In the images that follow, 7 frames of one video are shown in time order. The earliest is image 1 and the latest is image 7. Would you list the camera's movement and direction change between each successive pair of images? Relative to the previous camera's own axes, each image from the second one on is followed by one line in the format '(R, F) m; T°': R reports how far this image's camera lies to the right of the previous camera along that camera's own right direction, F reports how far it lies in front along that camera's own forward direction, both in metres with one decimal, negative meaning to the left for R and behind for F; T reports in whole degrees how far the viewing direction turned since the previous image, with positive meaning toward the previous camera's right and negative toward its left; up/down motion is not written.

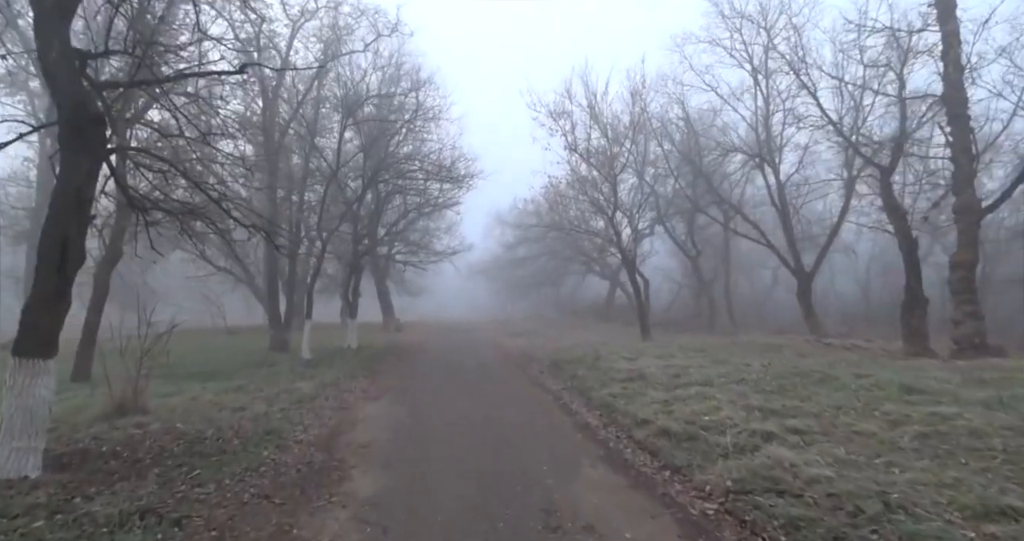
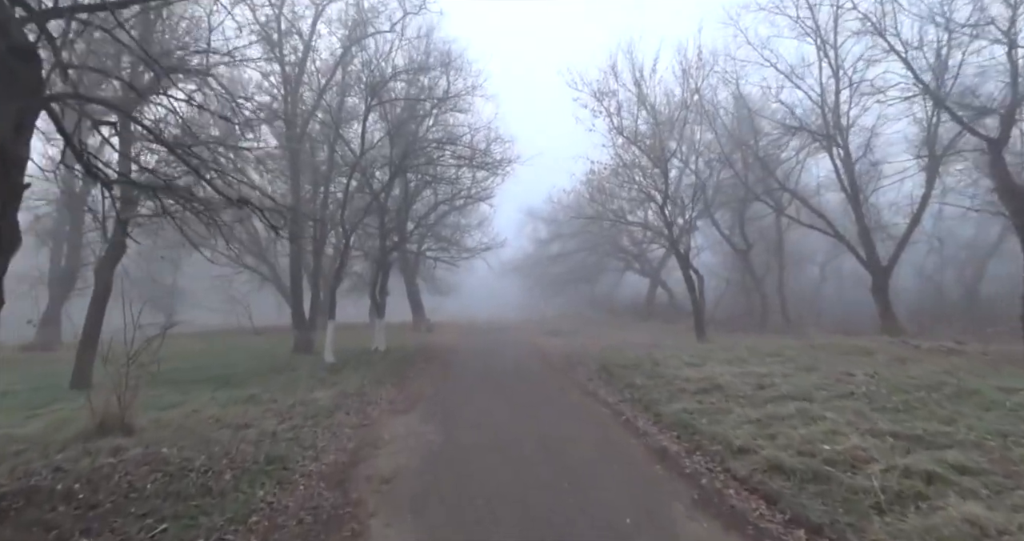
(-0.4, +1.9) m; -3°
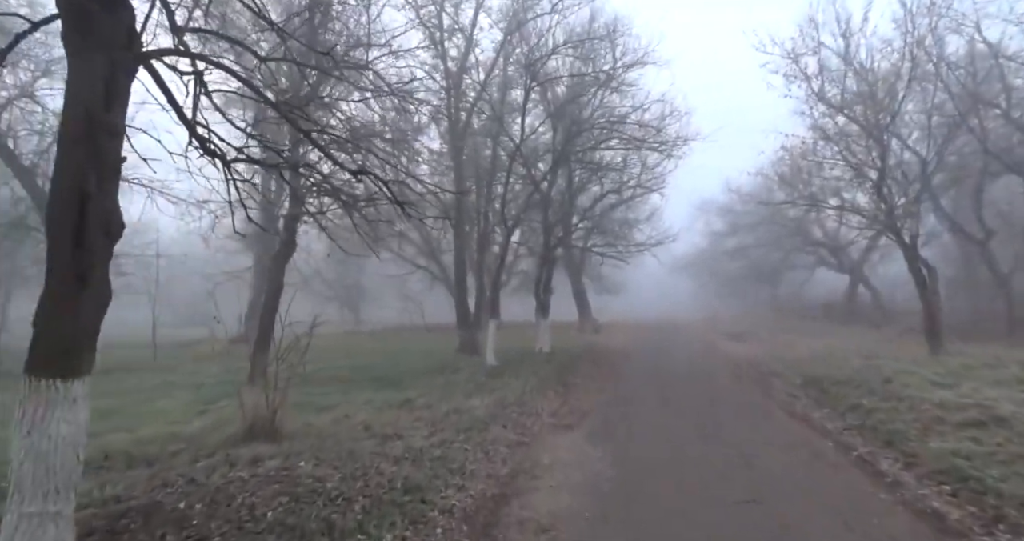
(-0.2, +1.7) m; -16°
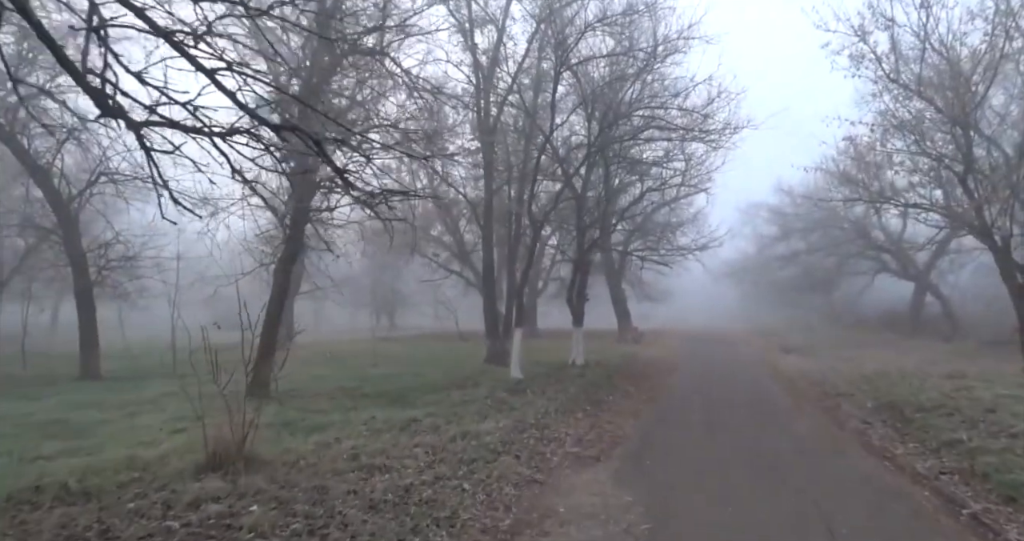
(+0.4, +1.5) m; -4°
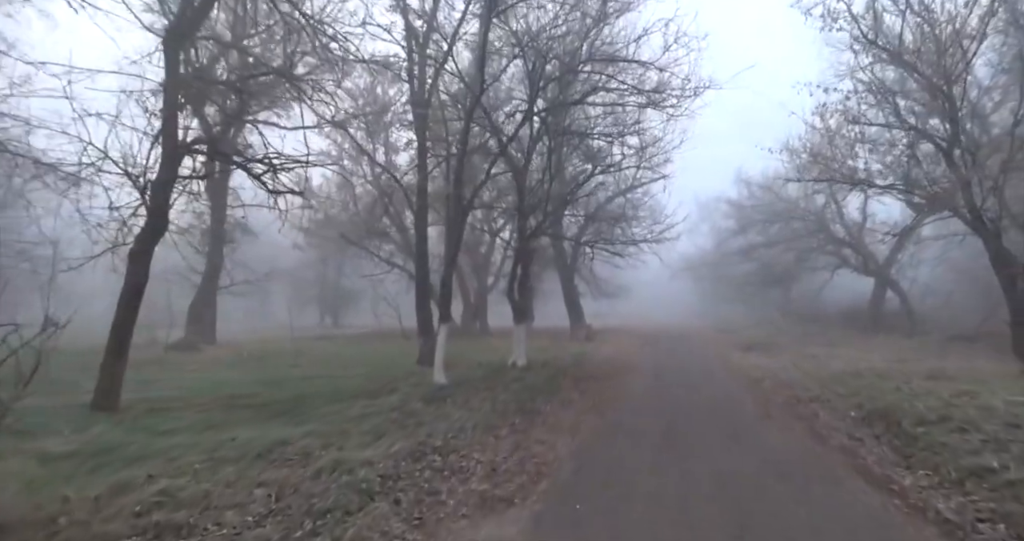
(+0.8, +2.3) m; +4°
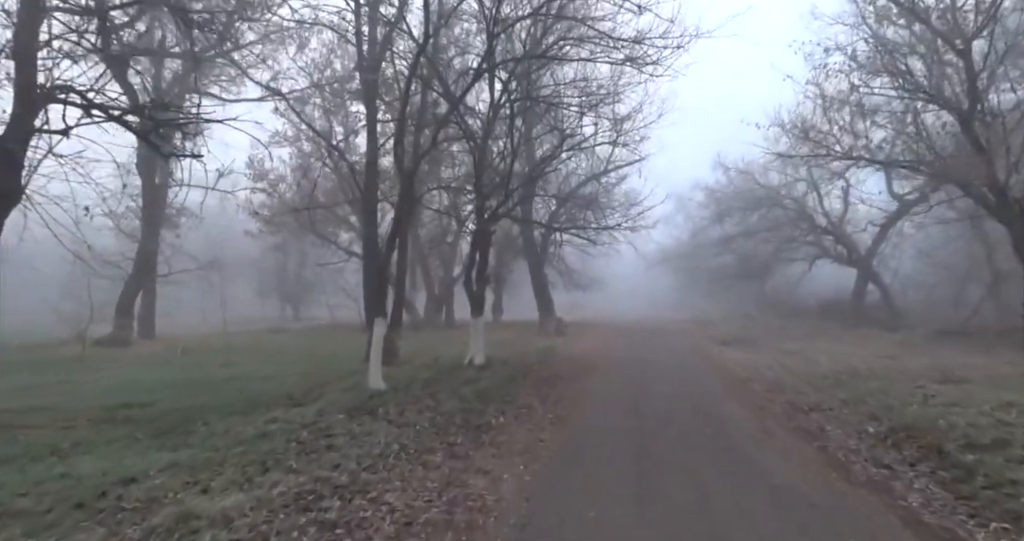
(+0.4, +2.0) m; +2°
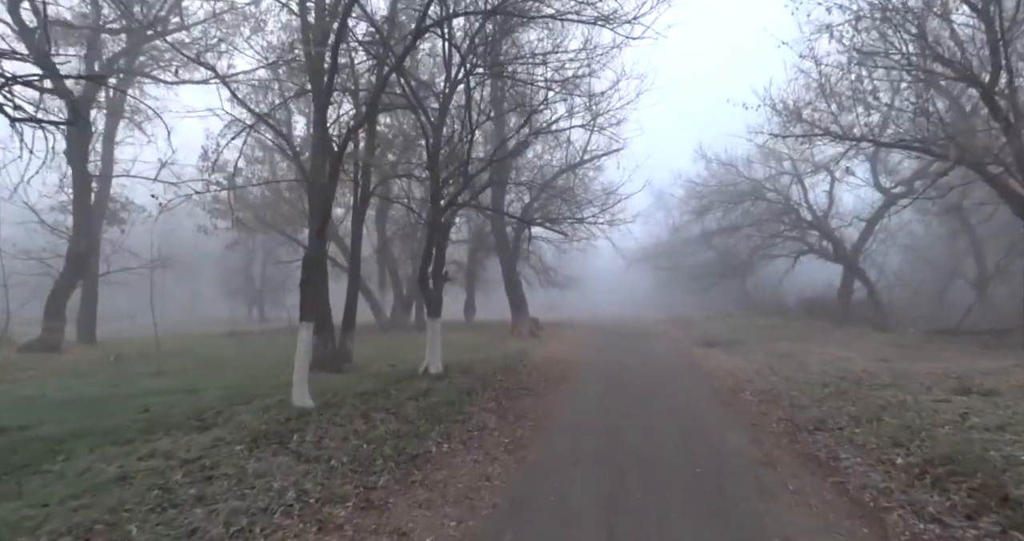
(+0.4, +1.6) m; +2°
